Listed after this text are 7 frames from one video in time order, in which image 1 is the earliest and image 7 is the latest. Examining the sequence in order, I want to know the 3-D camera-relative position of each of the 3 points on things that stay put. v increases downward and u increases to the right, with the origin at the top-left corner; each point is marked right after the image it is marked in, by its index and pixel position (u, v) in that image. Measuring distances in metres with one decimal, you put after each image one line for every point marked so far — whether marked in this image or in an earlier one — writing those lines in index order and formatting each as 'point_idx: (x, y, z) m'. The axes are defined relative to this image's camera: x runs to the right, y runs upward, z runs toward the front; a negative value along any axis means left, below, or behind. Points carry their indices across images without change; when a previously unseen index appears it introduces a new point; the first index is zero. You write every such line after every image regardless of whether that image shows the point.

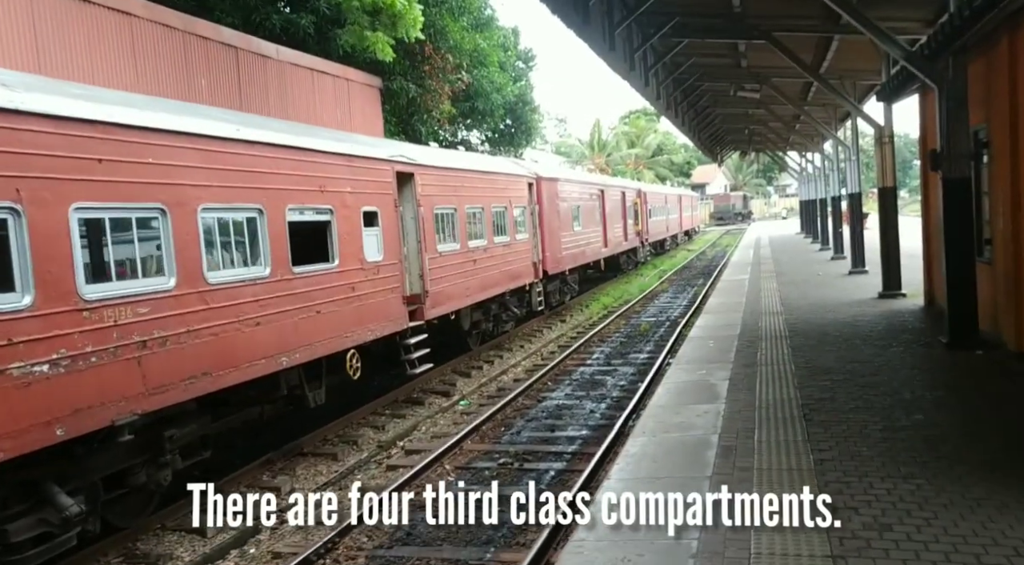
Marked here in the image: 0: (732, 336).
0: (+2.5, -0.7, +10.0) m
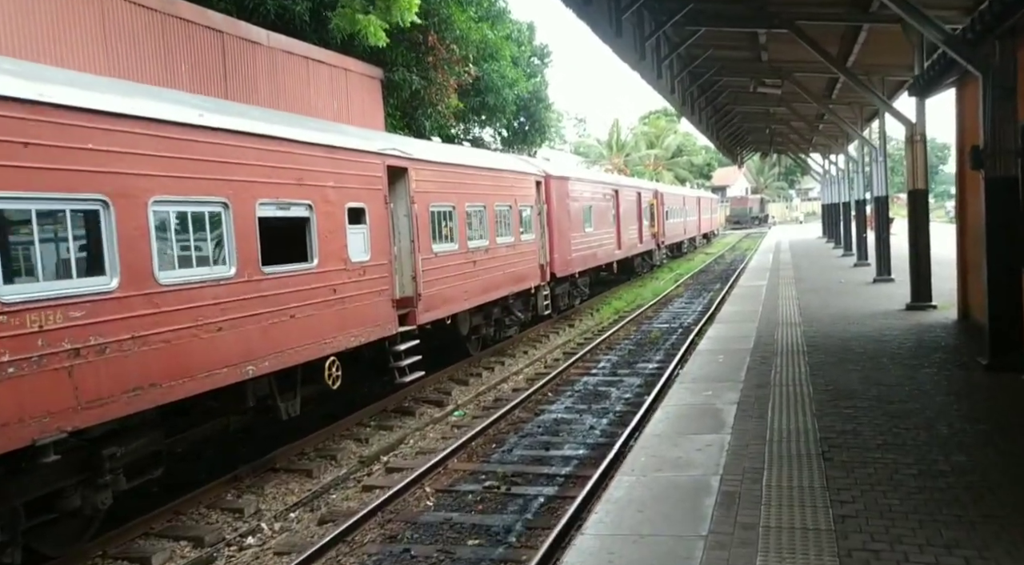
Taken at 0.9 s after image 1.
0: (+2.5, -0.8, +9.2) m
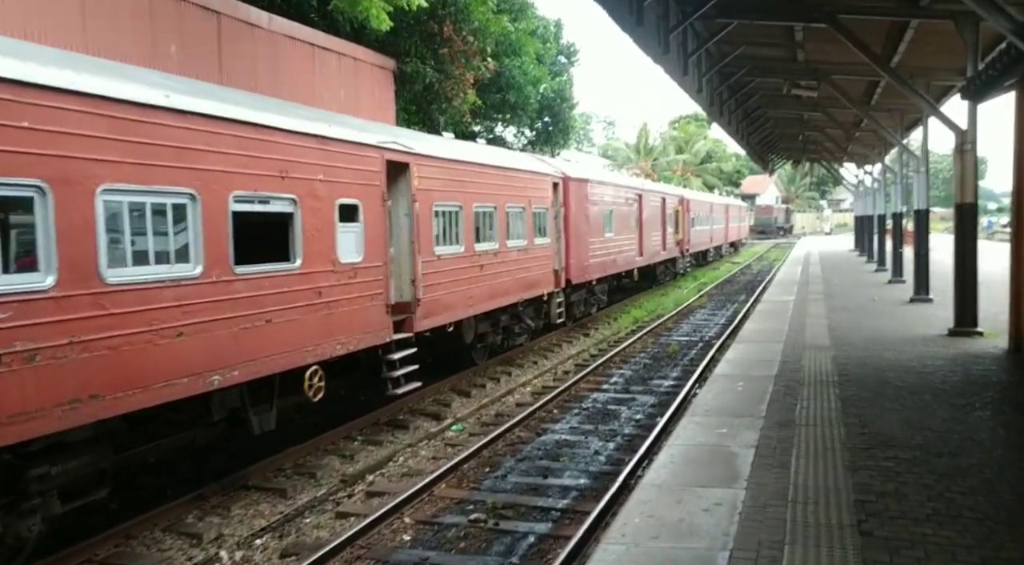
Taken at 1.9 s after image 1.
0: (+2.5, -1.0, +8.4) m
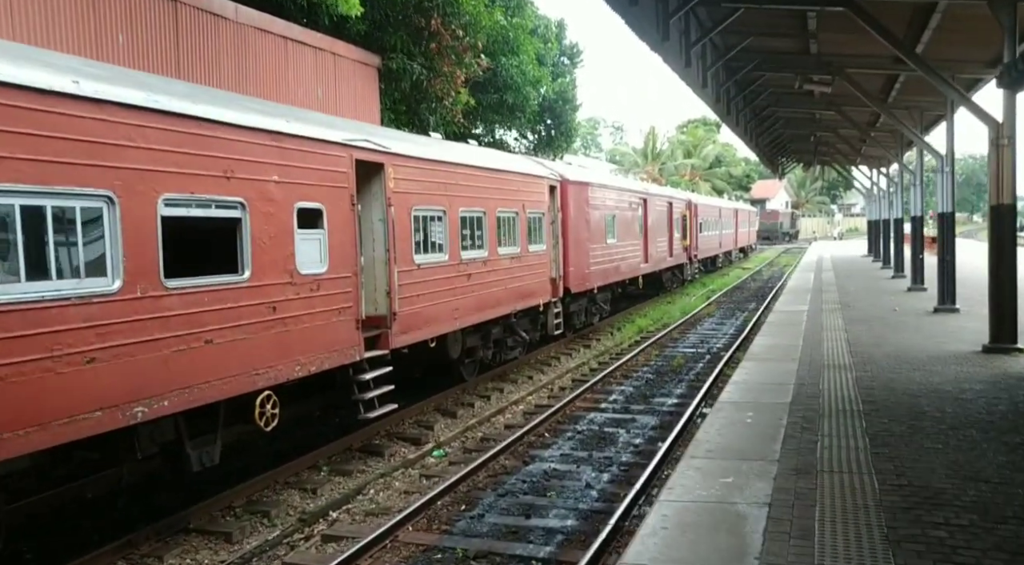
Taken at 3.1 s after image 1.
0: (+2.3, -1.1, +7.6) m
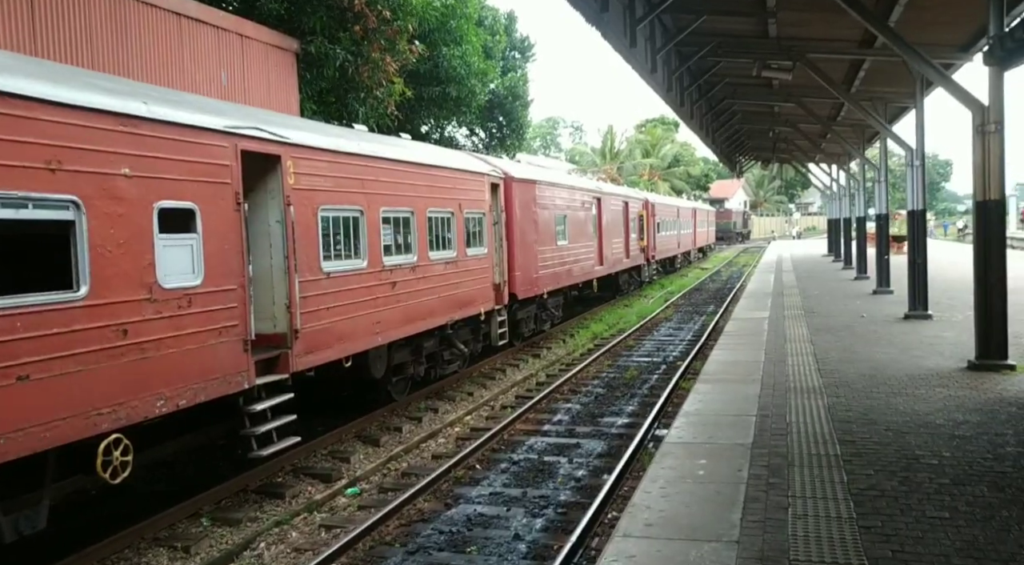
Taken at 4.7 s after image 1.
0: (+1.7, -1.1, +6.5) m
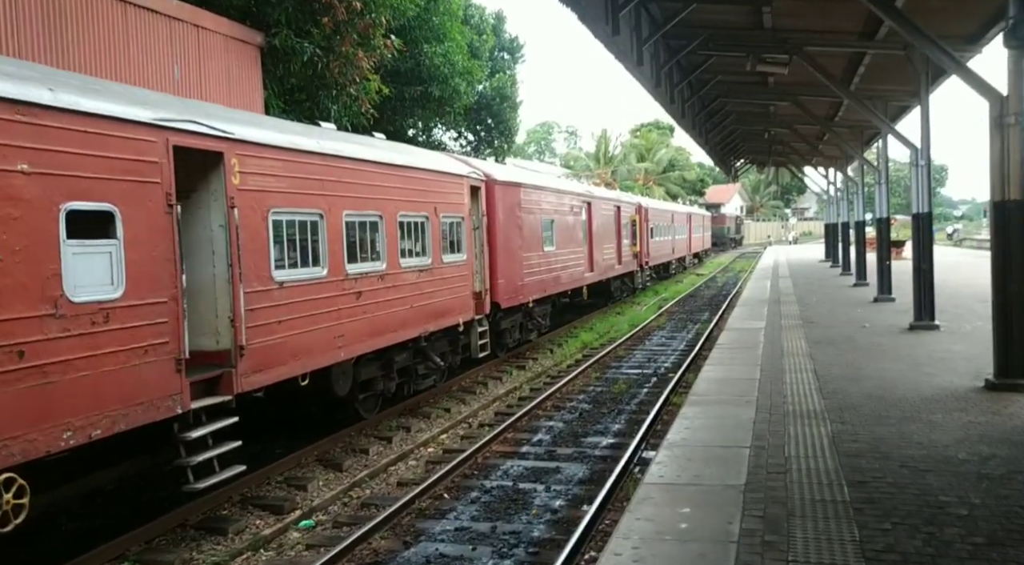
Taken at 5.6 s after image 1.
0: (+1.5, -1.2, +5.8) m
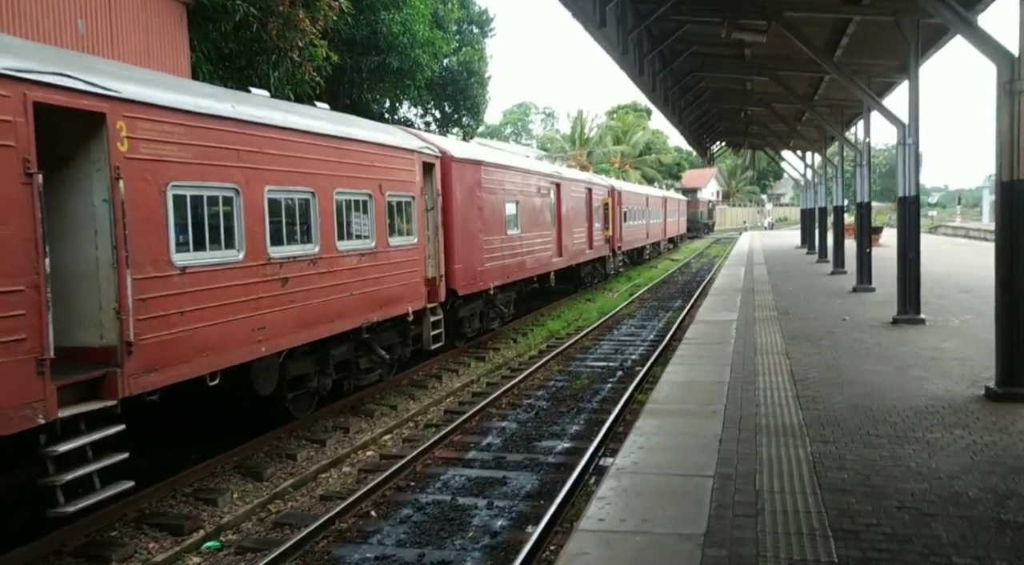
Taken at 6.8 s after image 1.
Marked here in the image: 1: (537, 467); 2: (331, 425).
0: (+1.1, -1.2, +5.0) m
1: (+0.2, -1.6, +7.3) m
2: (-1.8, -1.4, +8.5) m
